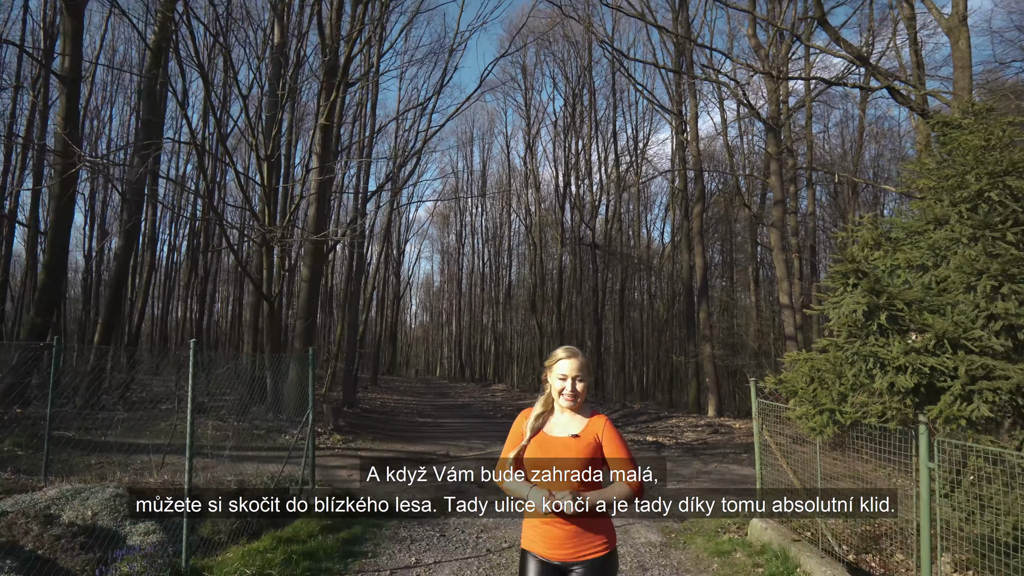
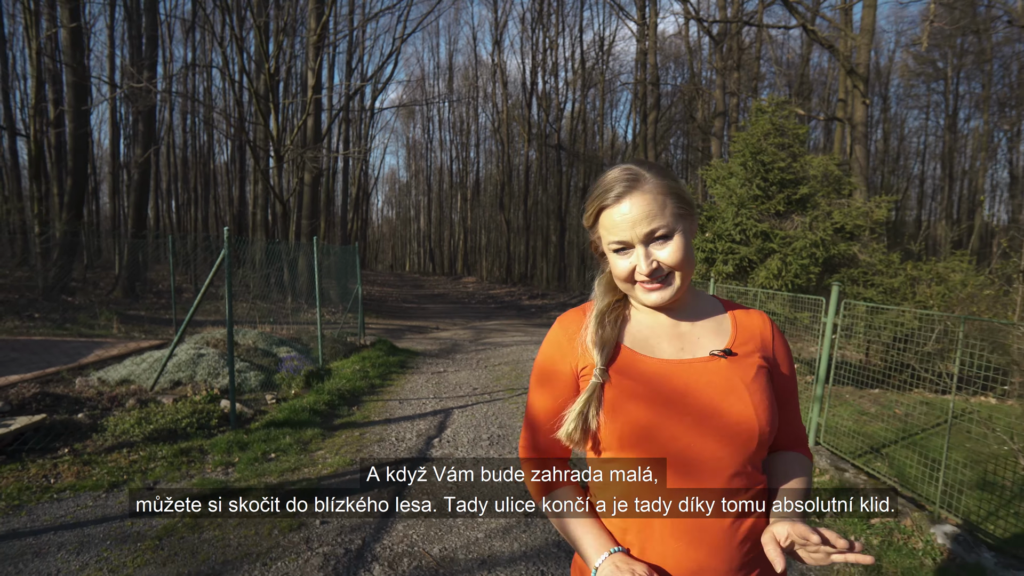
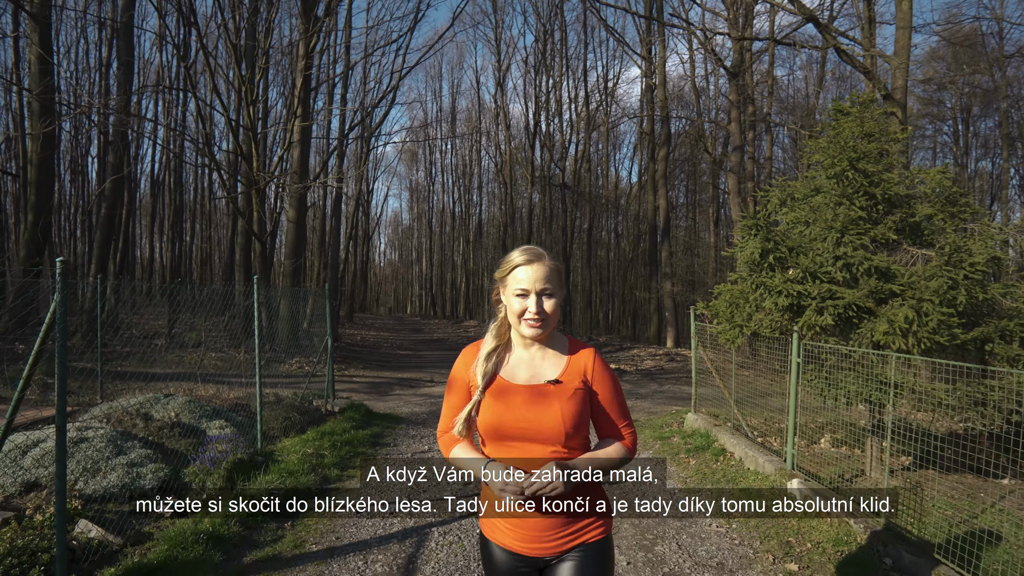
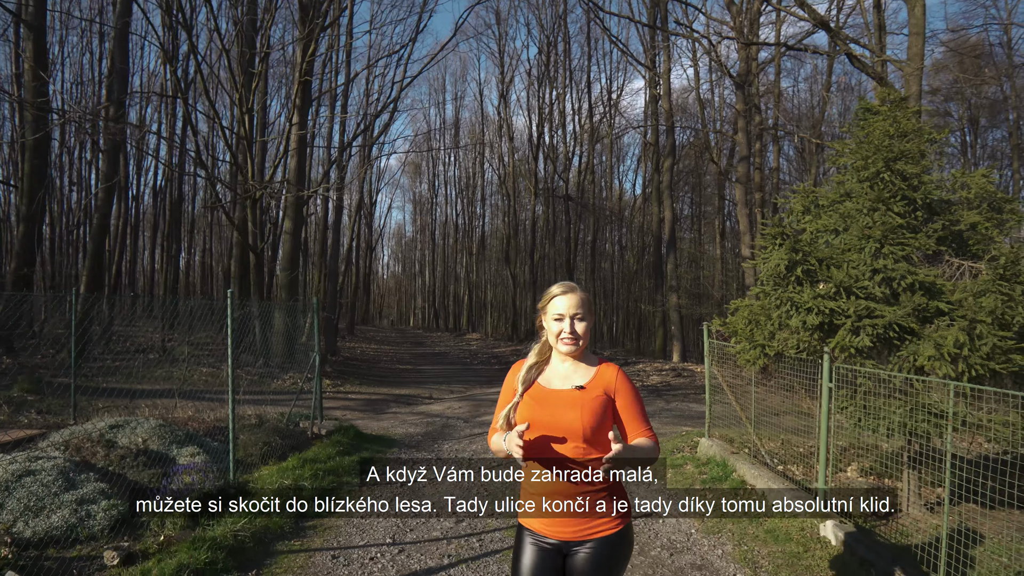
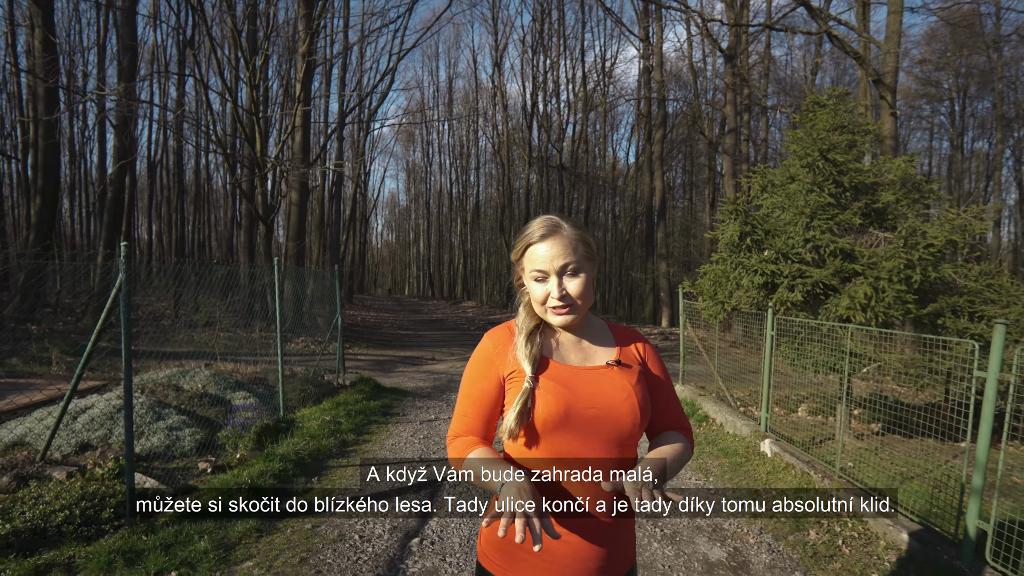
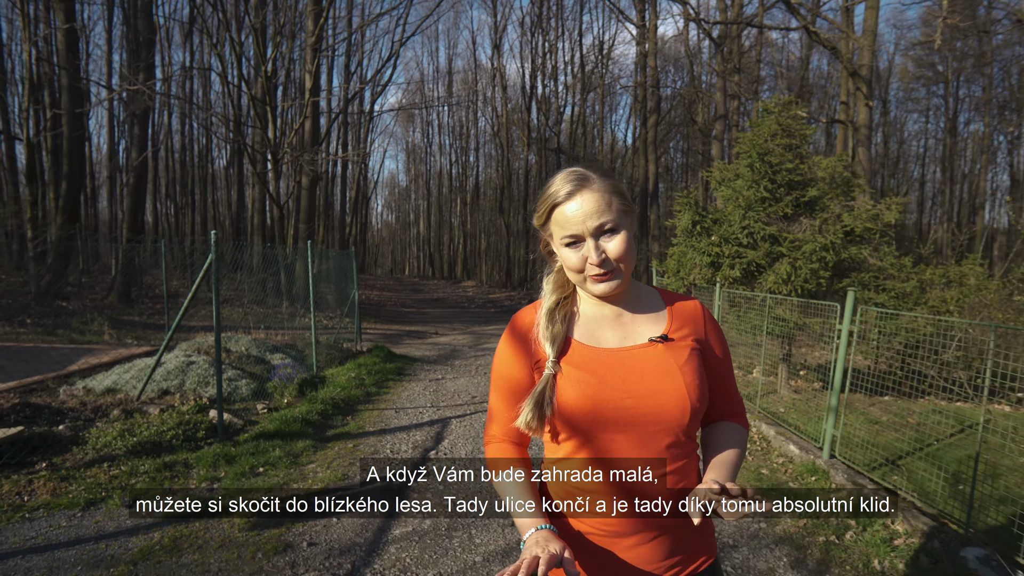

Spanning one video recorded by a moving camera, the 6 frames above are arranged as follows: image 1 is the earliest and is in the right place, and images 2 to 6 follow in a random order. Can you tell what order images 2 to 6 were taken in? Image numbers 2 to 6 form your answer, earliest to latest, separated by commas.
4, 3, 5, 6, 2
